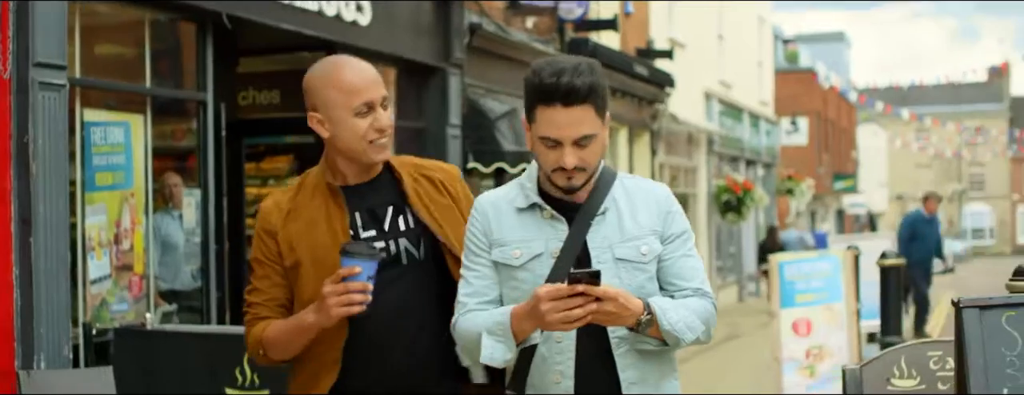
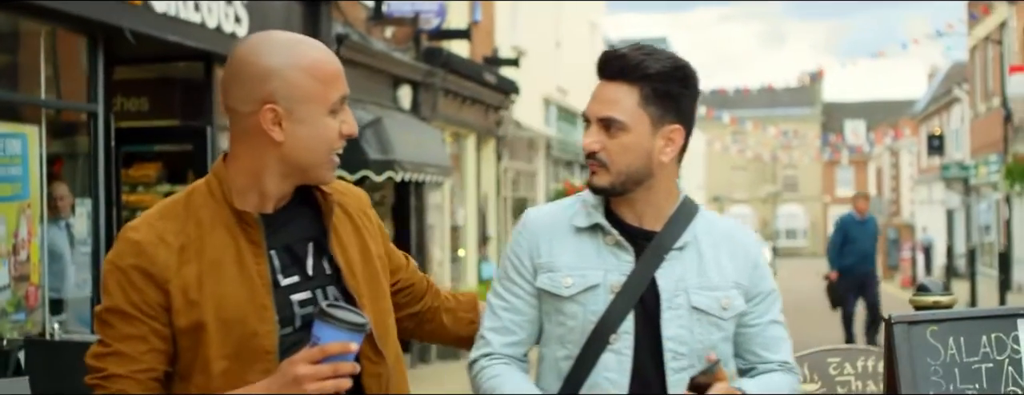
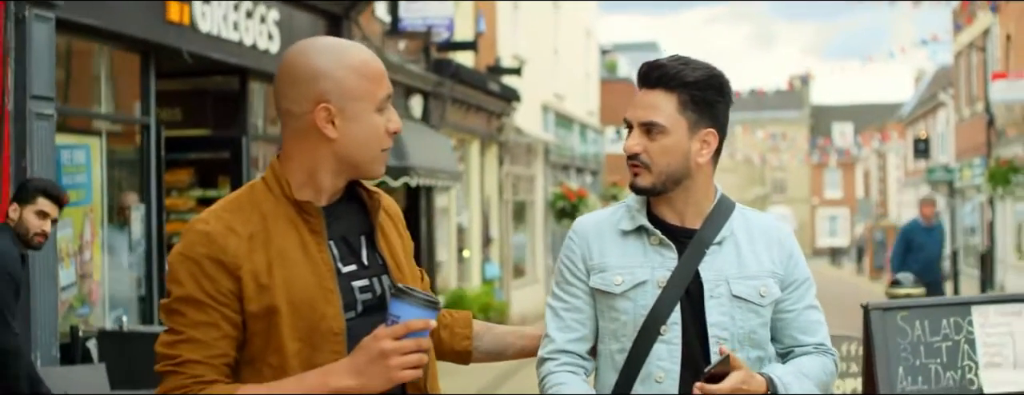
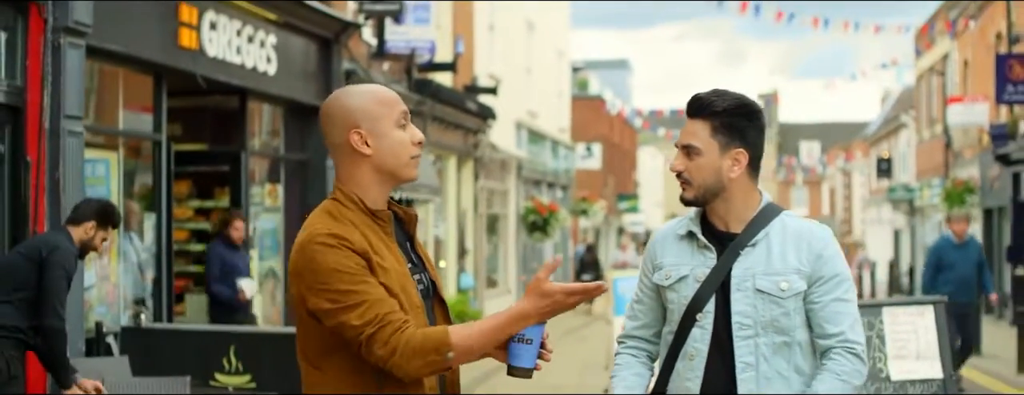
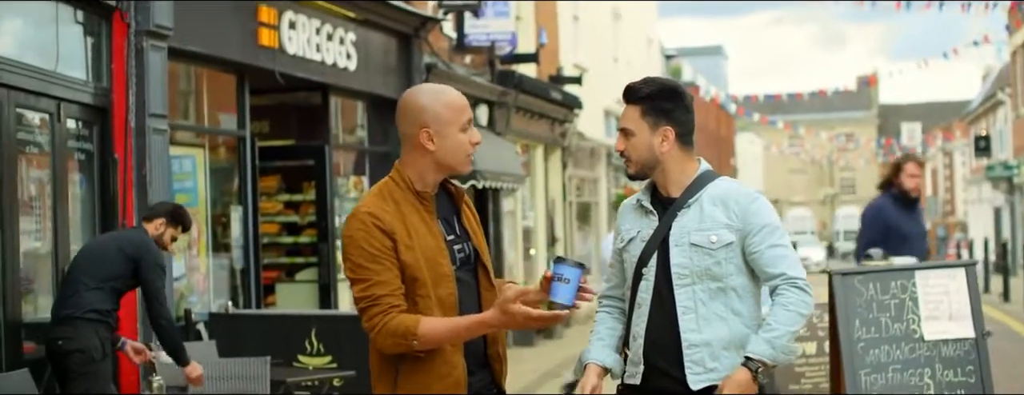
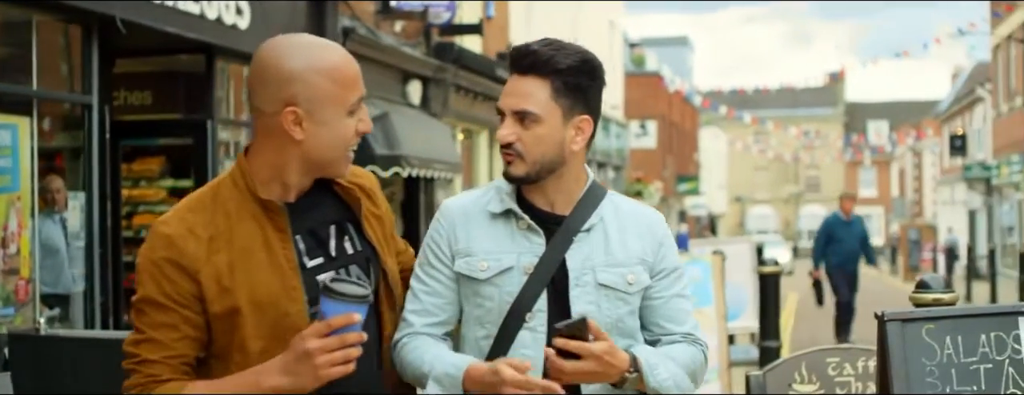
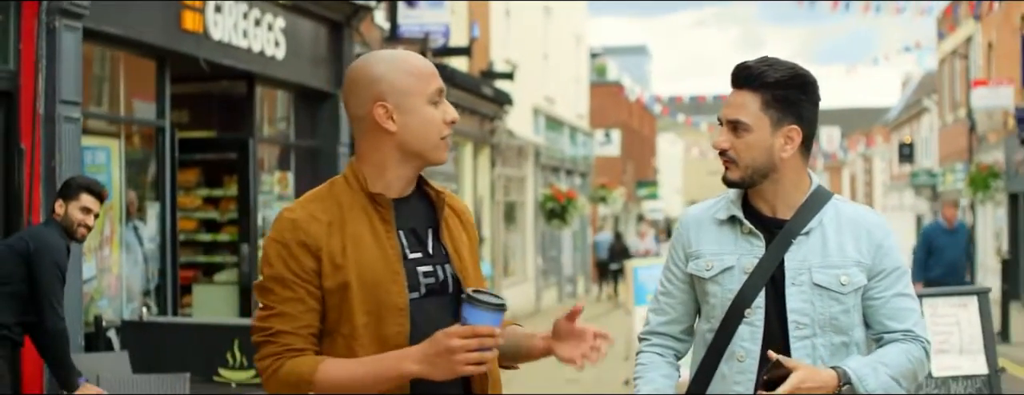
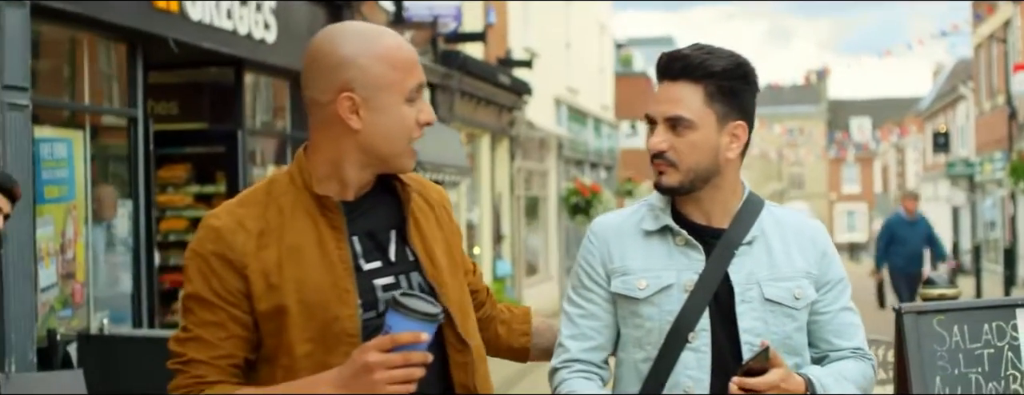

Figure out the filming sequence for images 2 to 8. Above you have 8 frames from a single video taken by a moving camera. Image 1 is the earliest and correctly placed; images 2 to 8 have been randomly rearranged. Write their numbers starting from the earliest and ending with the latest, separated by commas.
6, 2, 8, 3, 7, 4, 5
